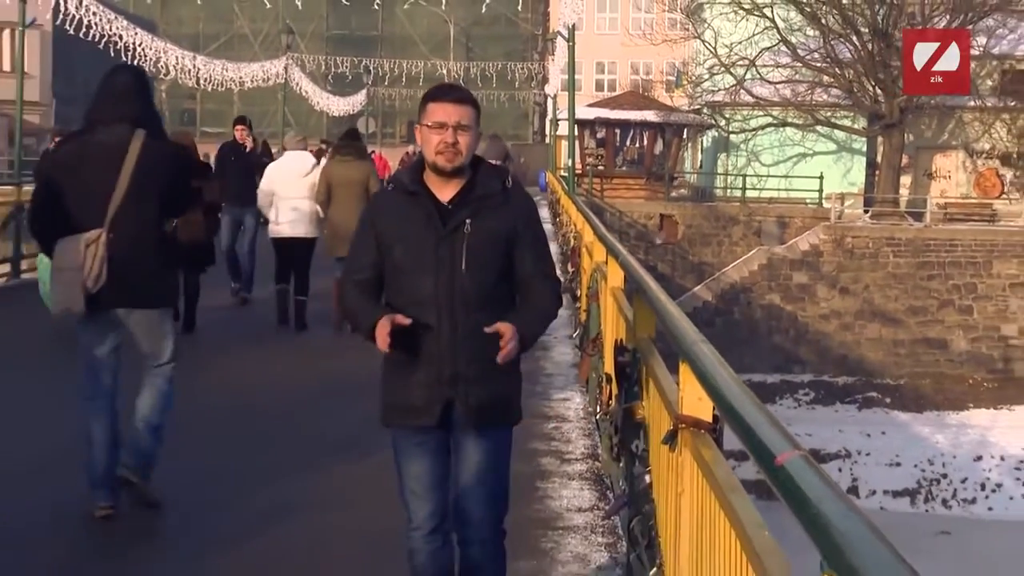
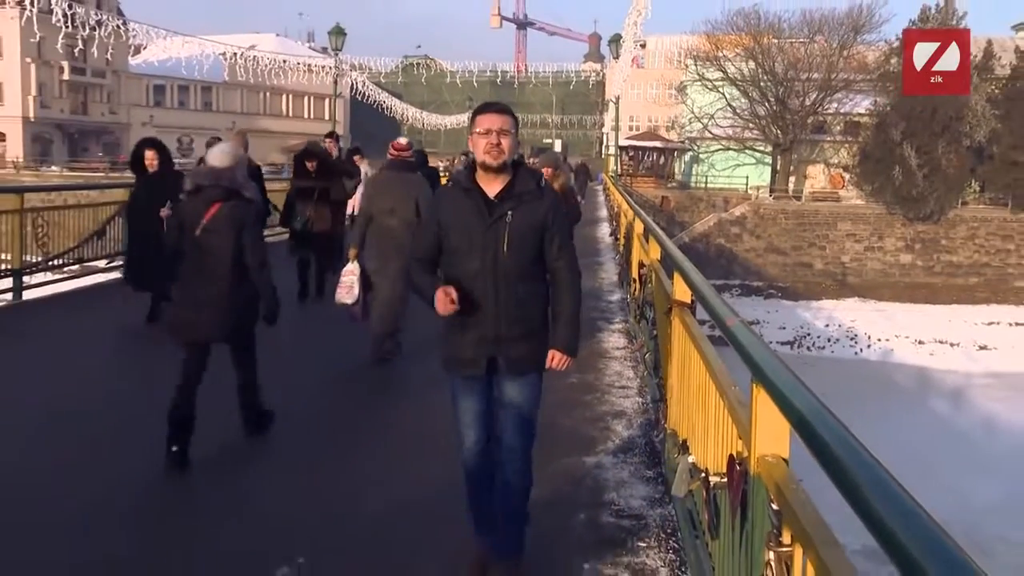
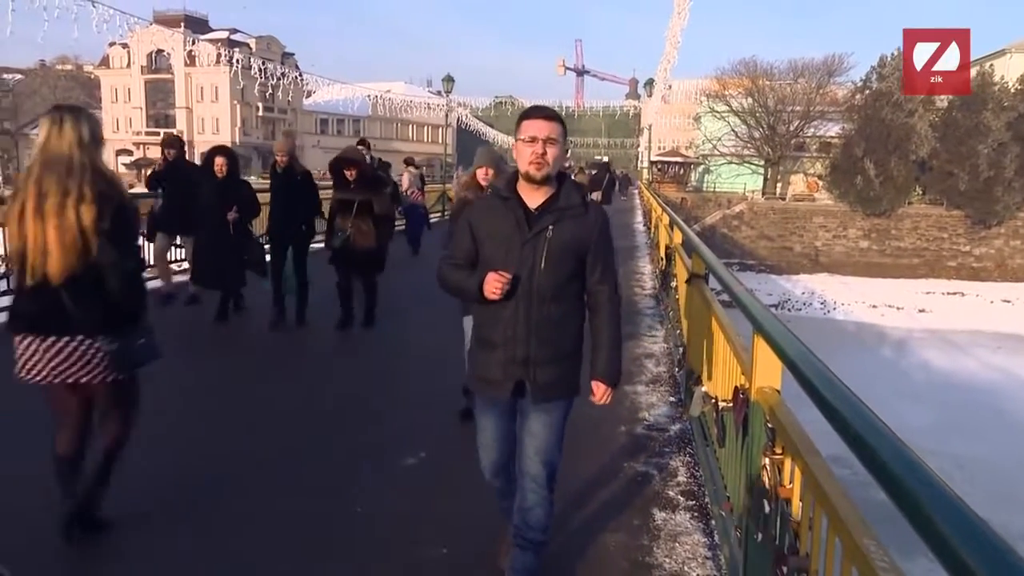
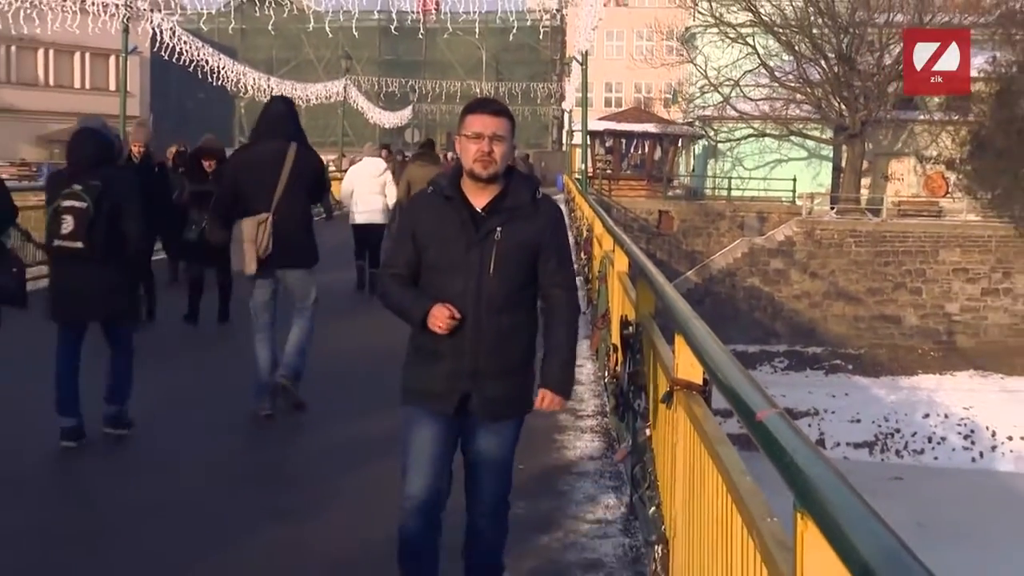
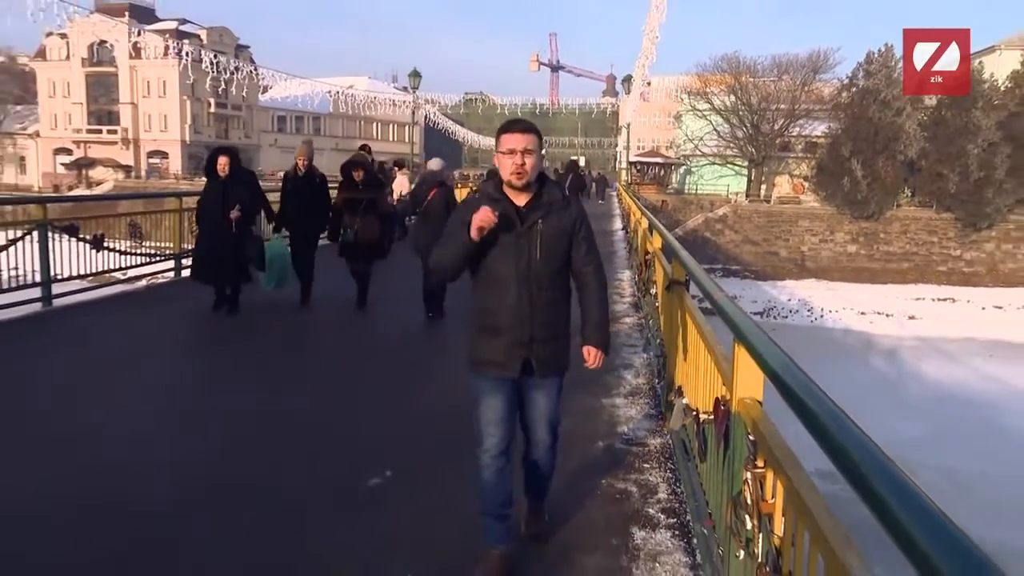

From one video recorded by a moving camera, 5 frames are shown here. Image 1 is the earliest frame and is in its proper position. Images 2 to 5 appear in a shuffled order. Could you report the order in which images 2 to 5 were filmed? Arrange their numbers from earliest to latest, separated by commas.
4, 2, 5, 3
